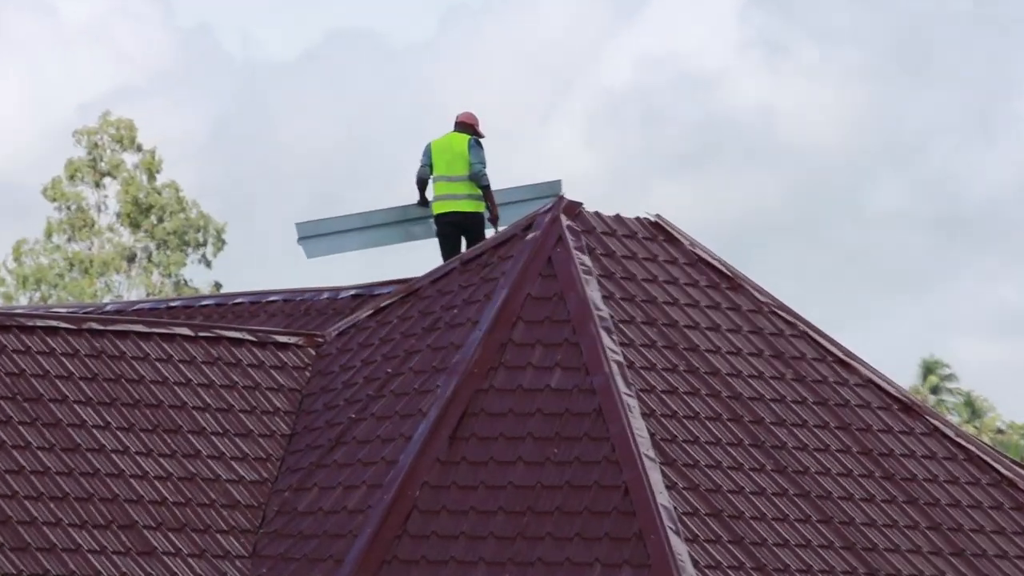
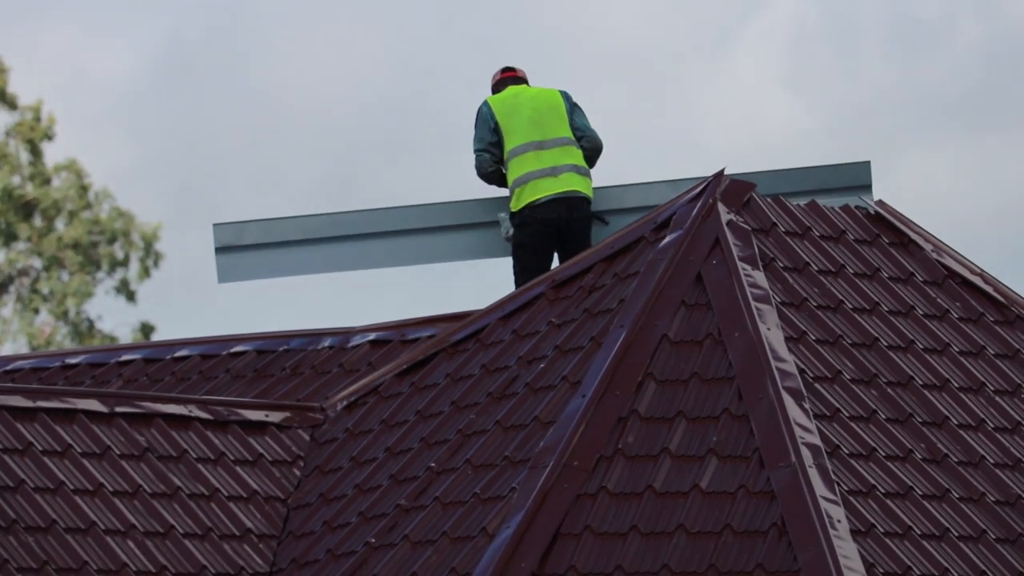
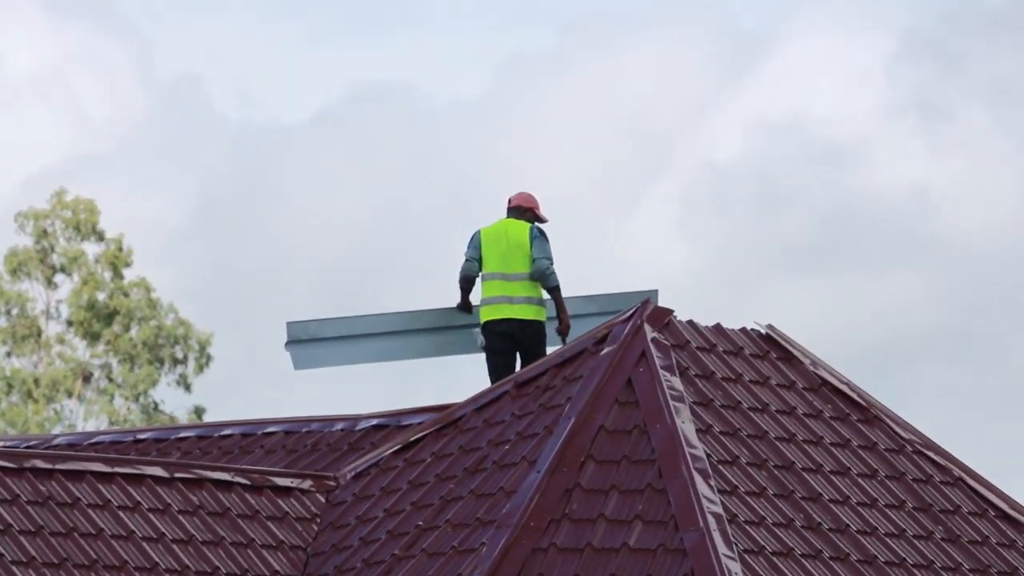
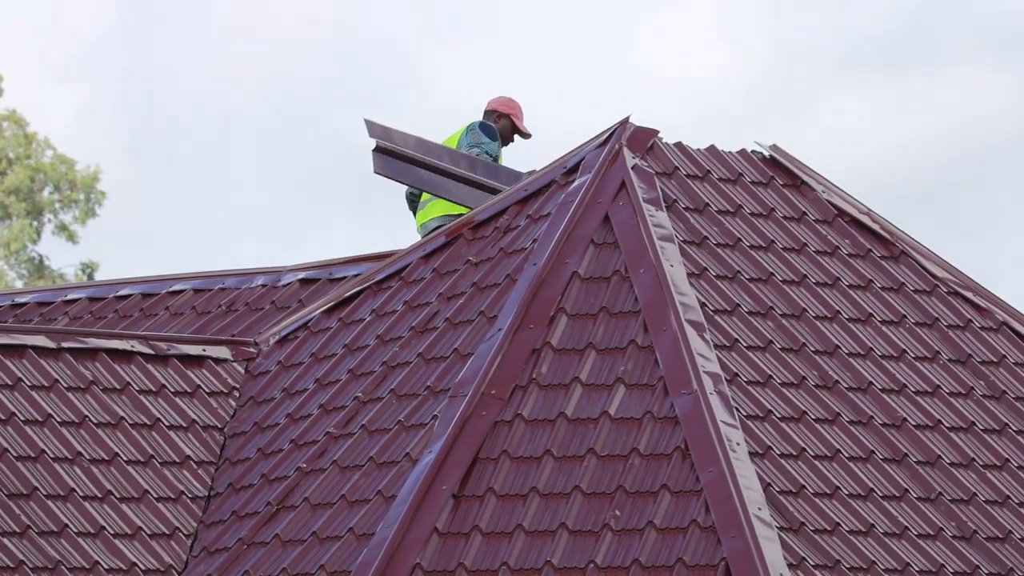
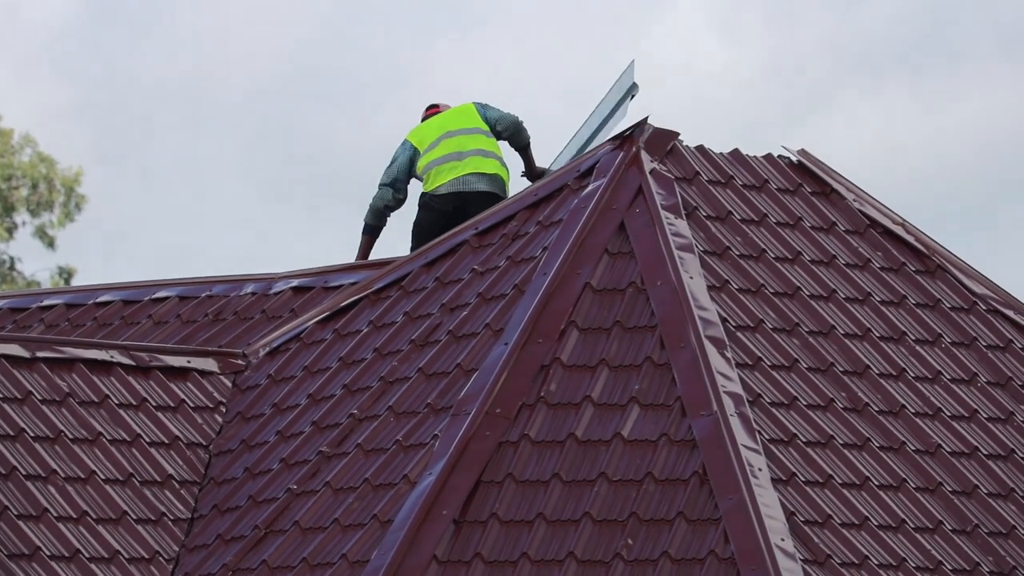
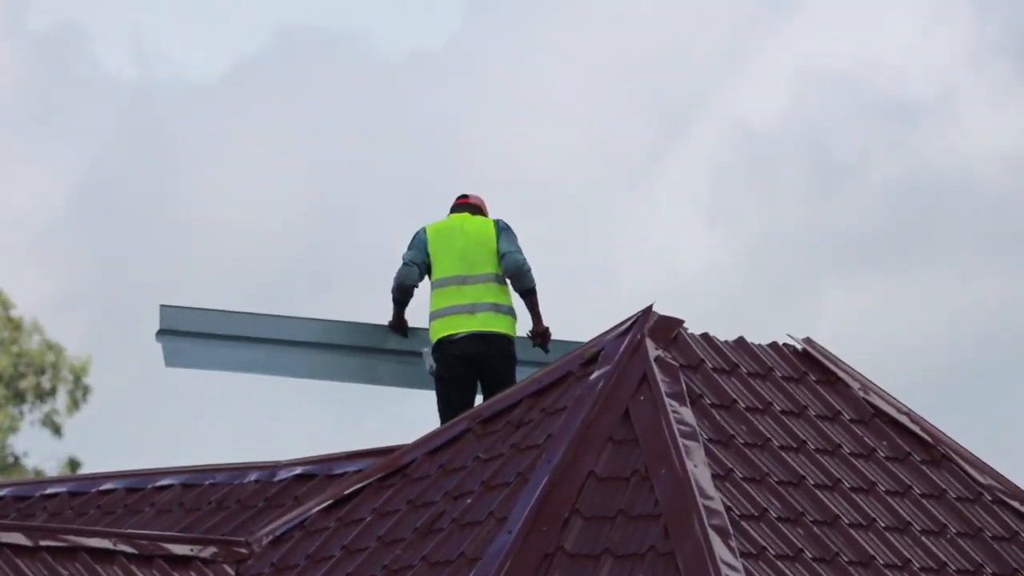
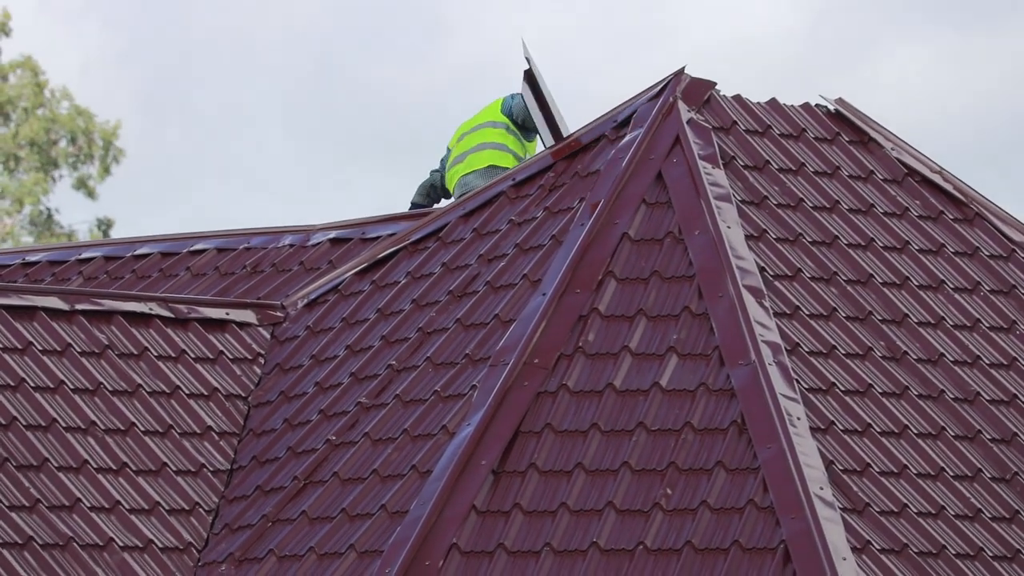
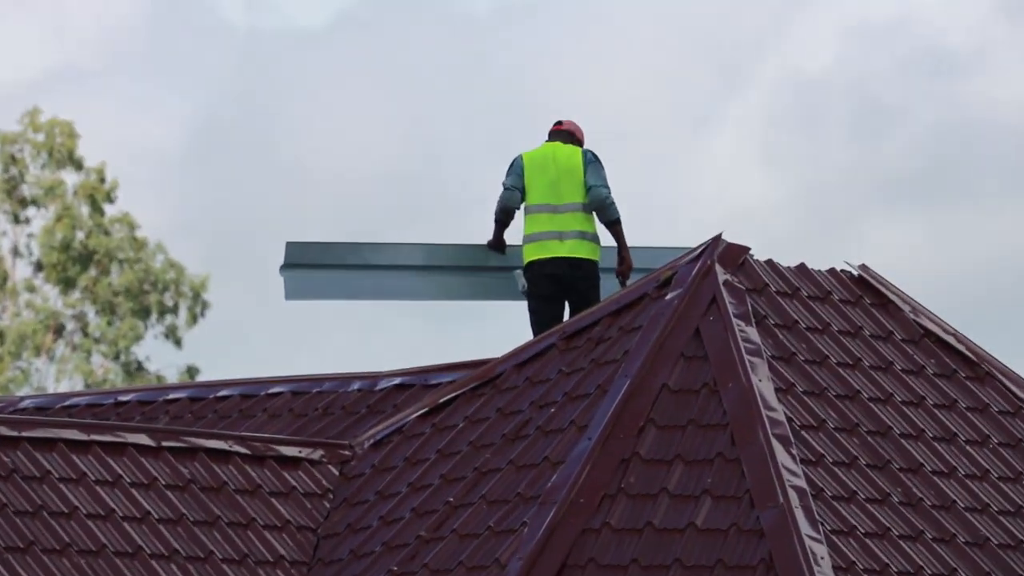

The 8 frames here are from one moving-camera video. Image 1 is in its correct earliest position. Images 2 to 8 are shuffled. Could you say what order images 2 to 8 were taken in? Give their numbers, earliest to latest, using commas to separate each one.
3, 8, 6, 2, 5, 7, 4
